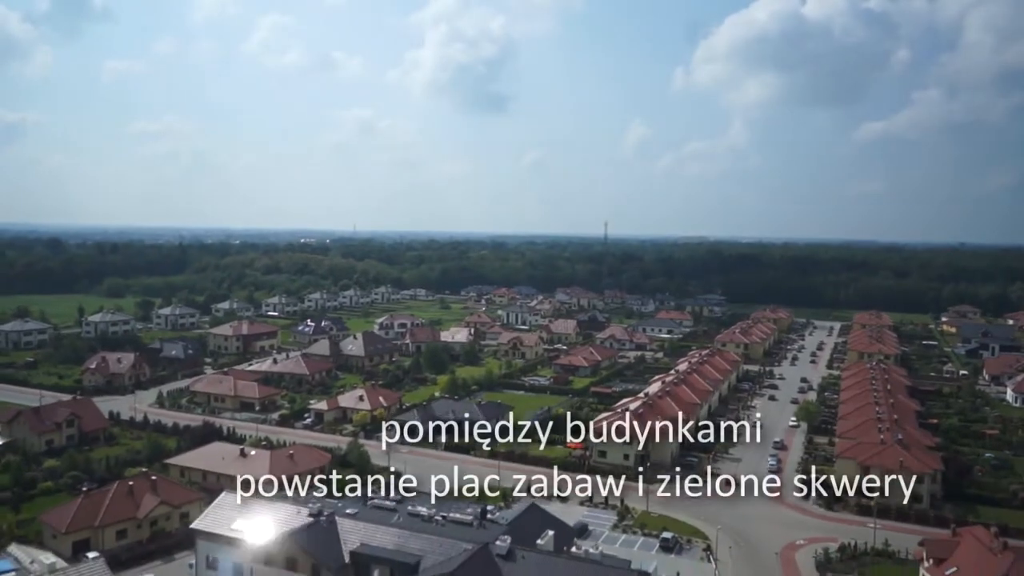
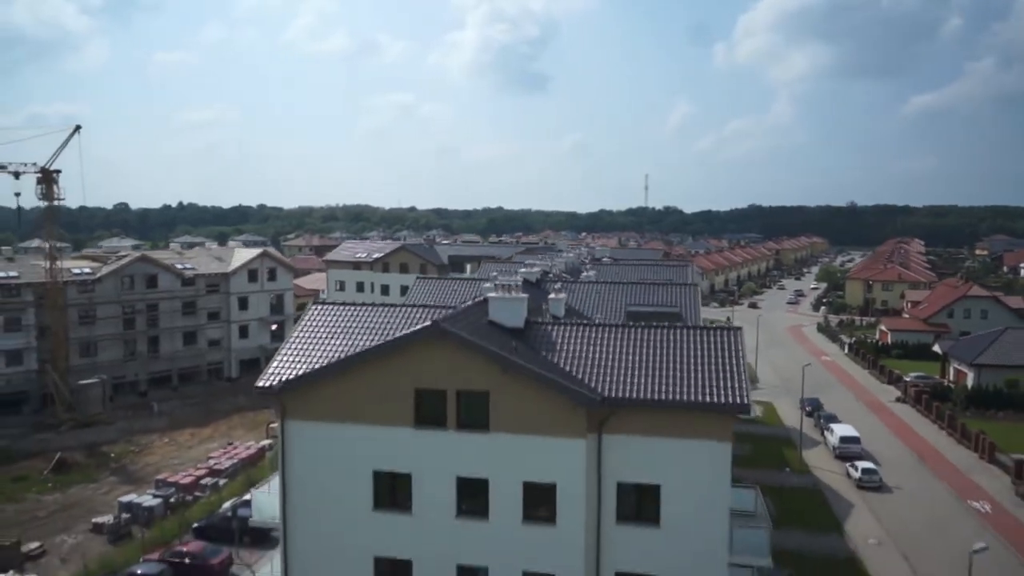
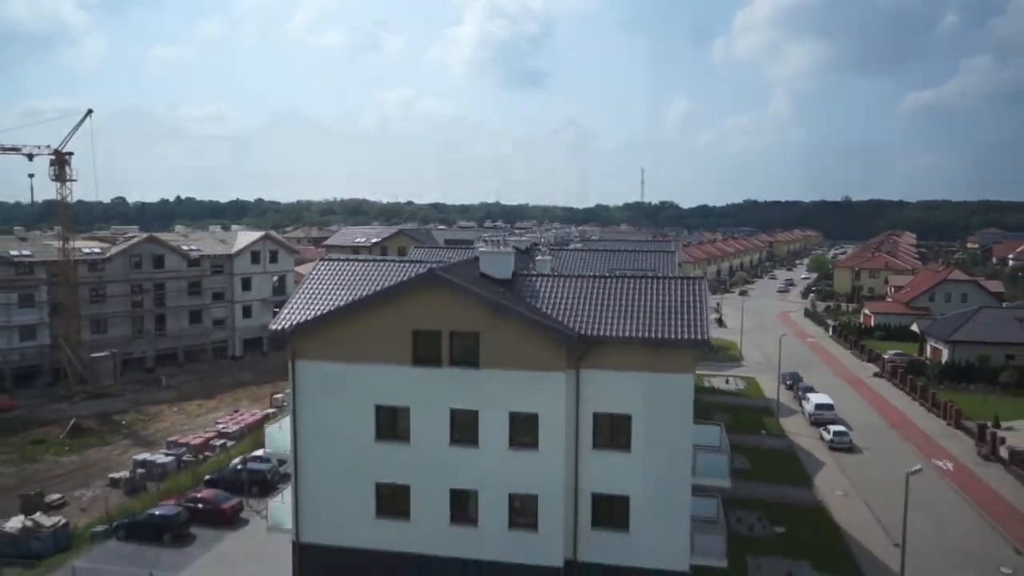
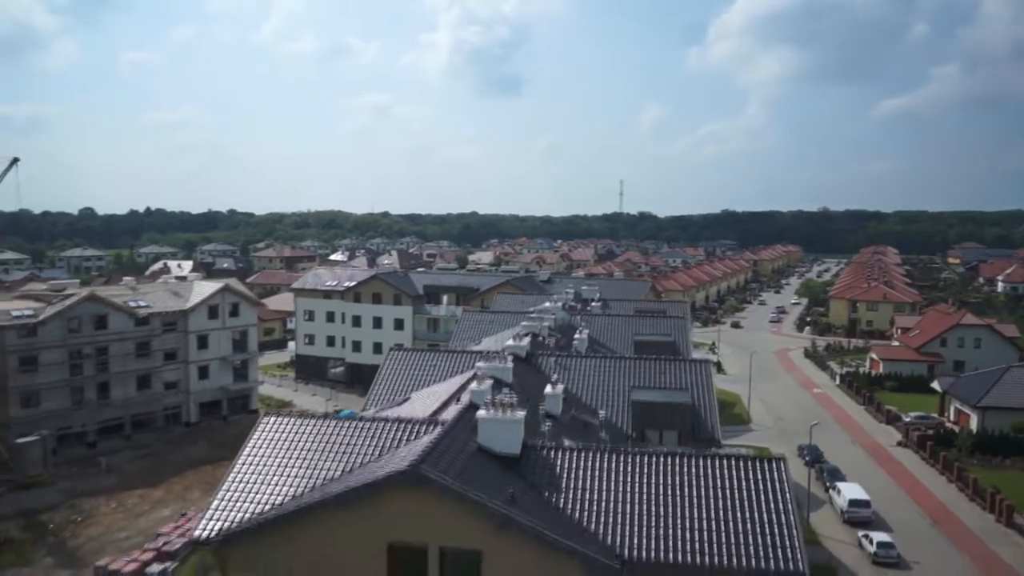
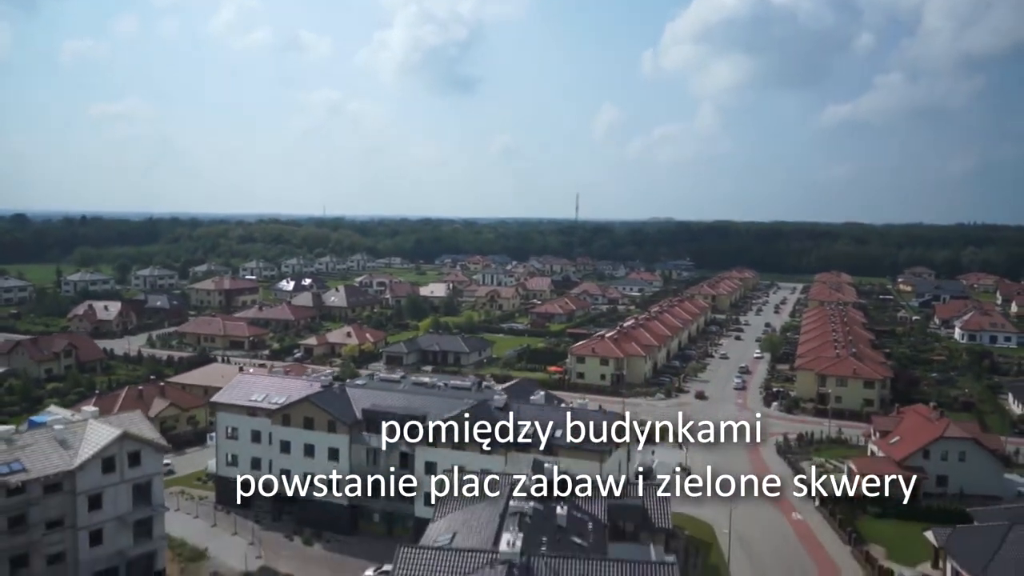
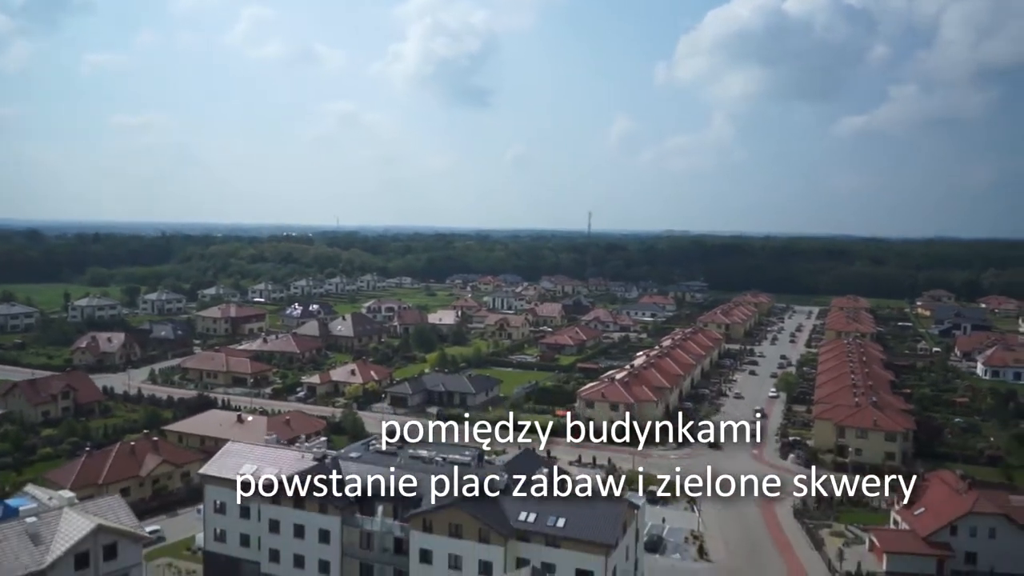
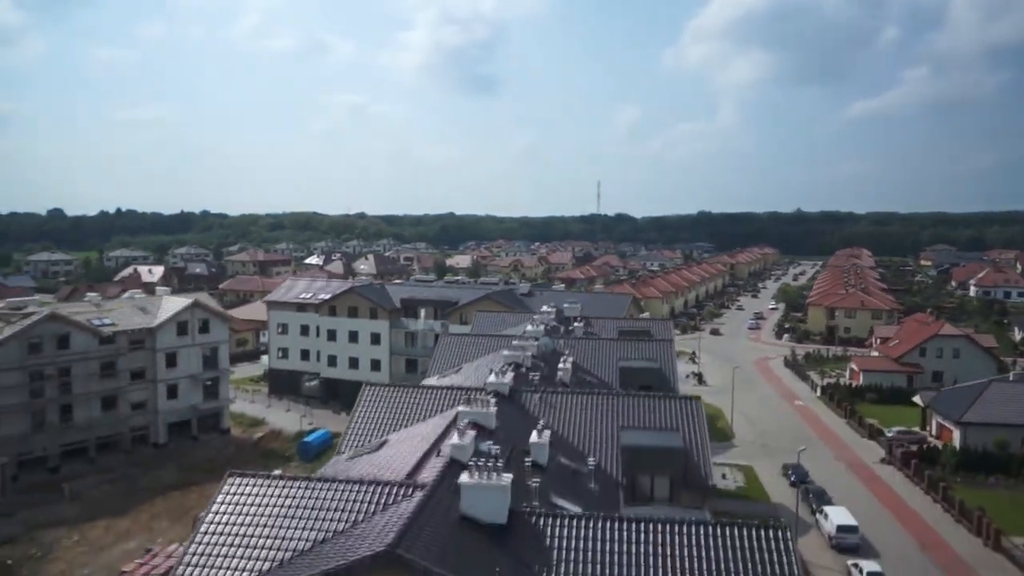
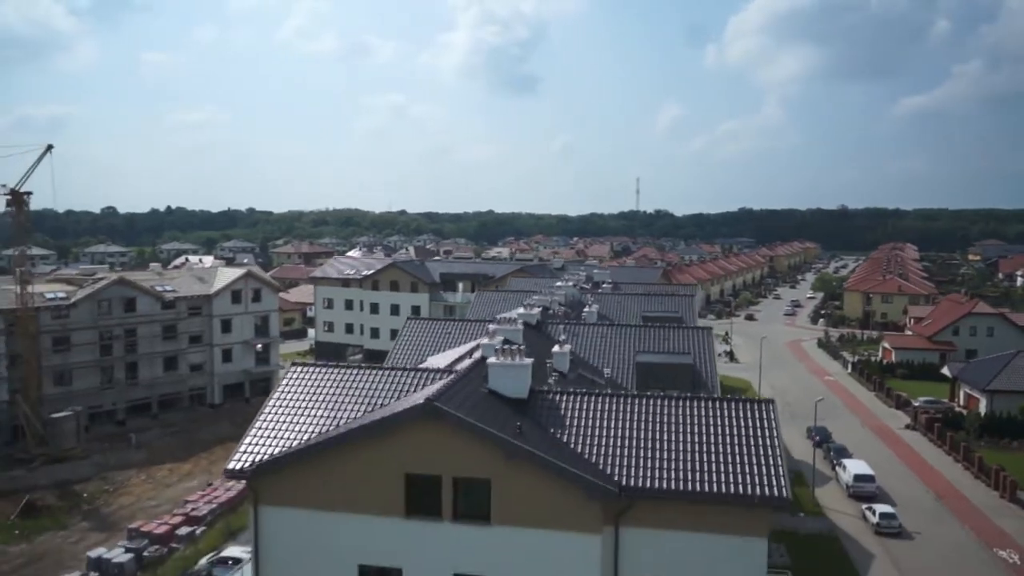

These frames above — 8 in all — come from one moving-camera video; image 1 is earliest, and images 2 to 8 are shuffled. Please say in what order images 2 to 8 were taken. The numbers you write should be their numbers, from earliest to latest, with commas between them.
6, 5, 7, 4, 8, 2, 3
